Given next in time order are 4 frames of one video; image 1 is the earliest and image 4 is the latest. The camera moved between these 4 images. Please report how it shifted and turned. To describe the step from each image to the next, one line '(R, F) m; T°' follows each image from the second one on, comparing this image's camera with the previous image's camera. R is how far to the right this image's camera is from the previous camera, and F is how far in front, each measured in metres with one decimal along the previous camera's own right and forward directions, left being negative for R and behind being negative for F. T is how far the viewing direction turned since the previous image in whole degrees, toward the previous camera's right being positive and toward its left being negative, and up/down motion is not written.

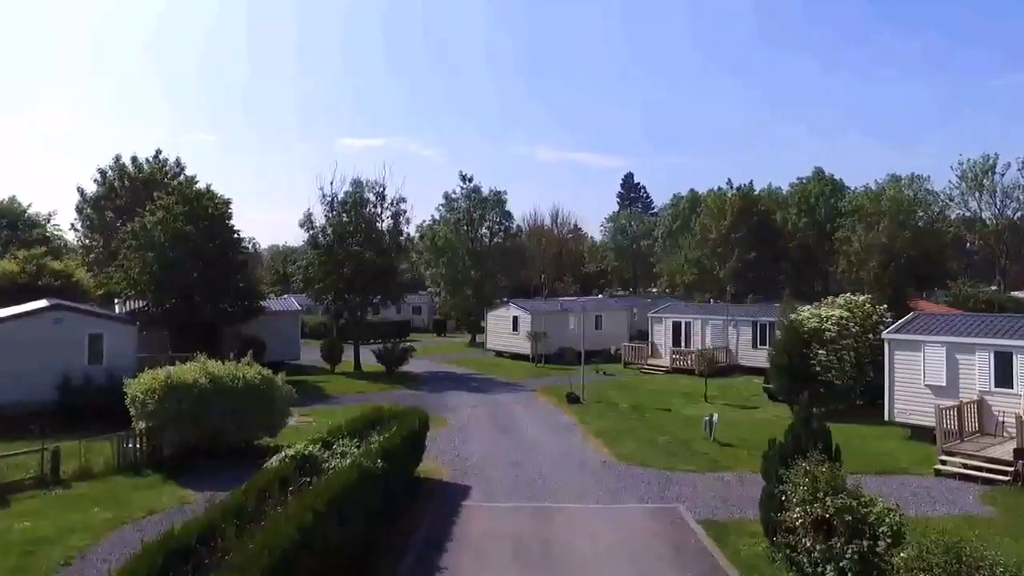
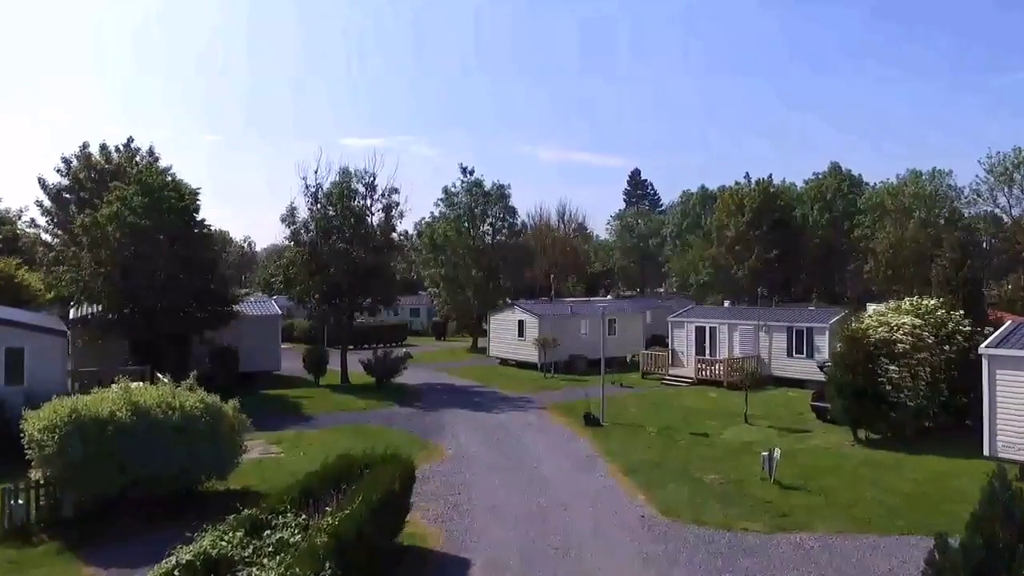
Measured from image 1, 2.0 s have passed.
(-0.2, +3.9) m; 0°
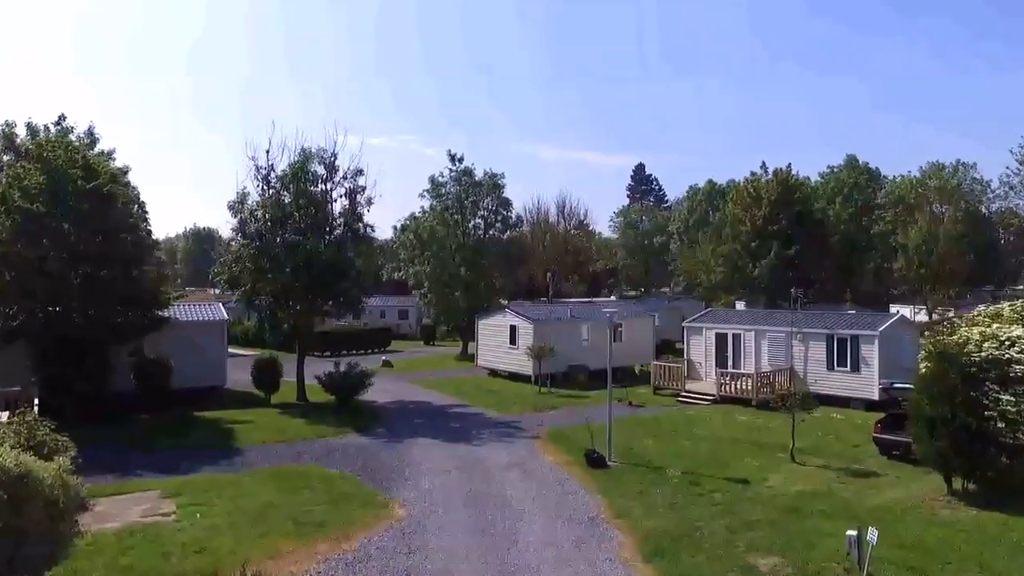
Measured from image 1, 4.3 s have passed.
(+0.5, +5.2) m; 0°
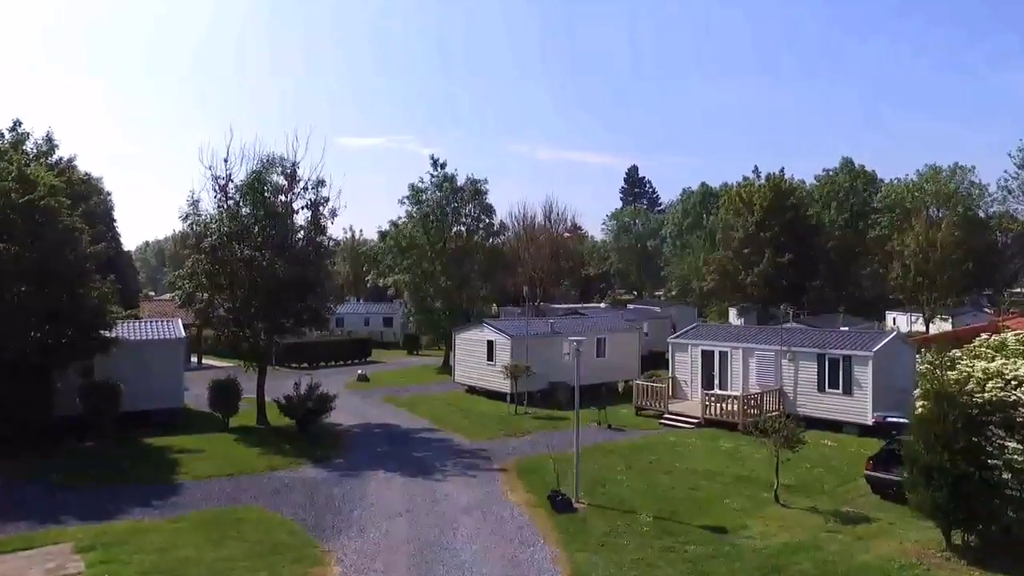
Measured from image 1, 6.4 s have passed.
(+0.8, +1.5) m; 0°
